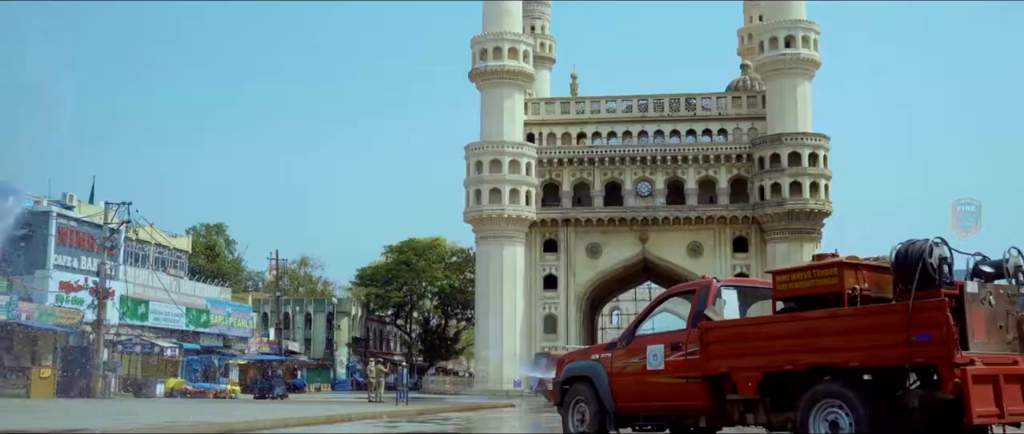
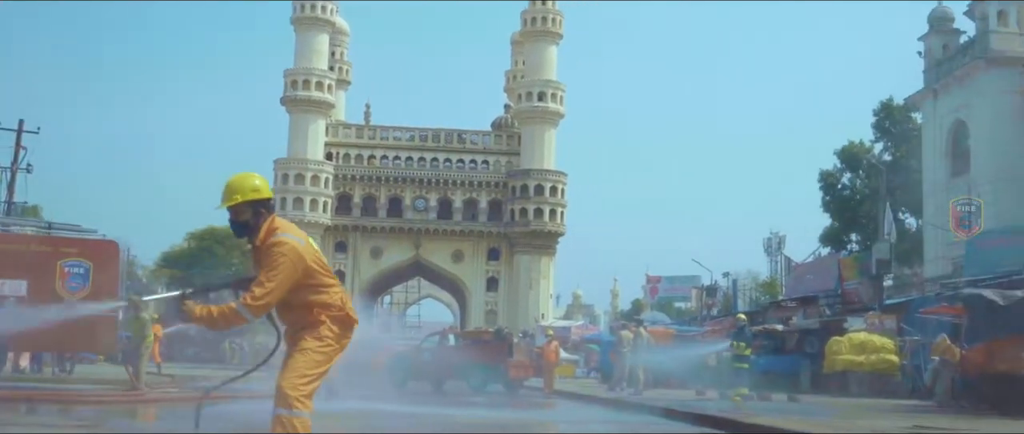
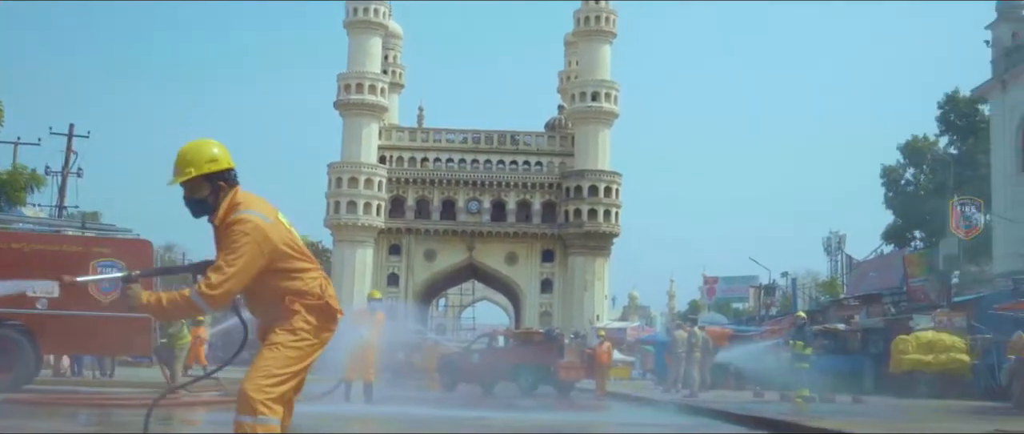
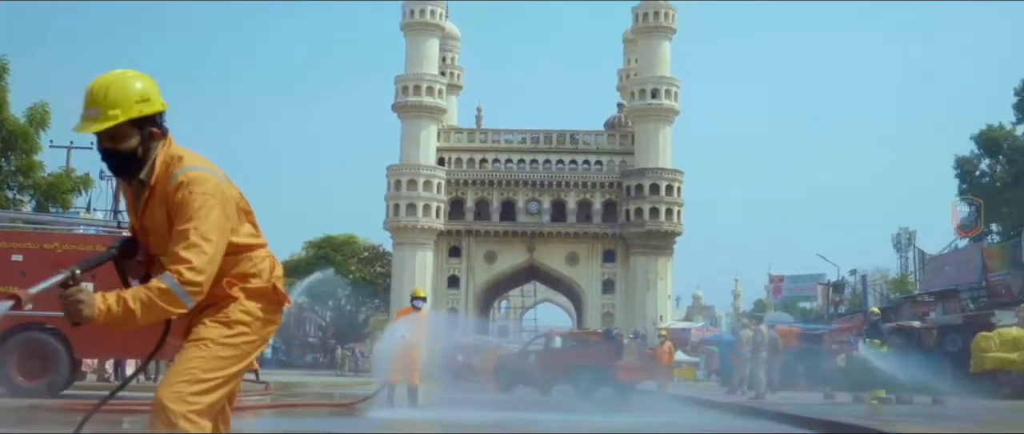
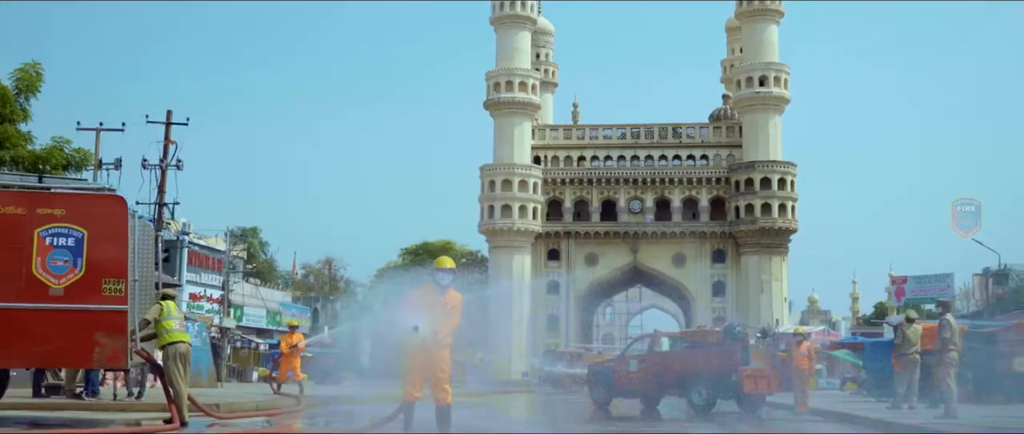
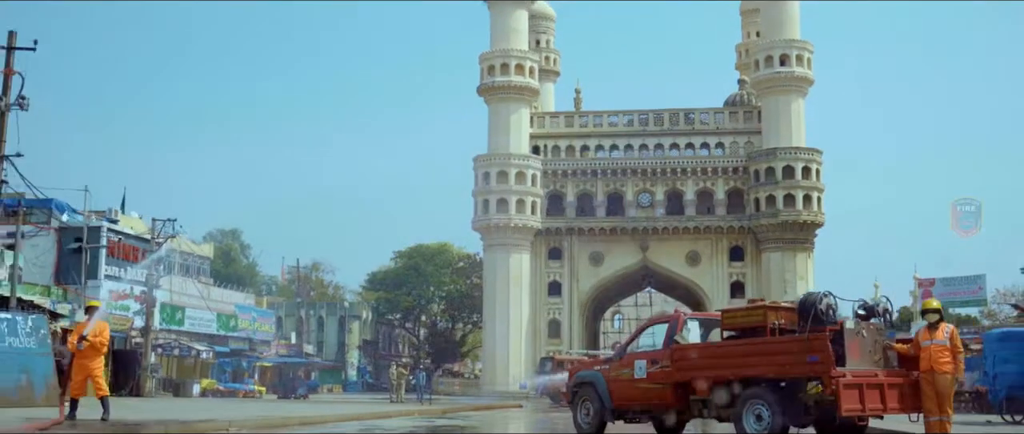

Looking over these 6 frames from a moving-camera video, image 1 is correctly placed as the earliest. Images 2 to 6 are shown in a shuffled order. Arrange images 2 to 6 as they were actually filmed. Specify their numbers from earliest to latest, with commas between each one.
6, 5, 4, 3, 2
